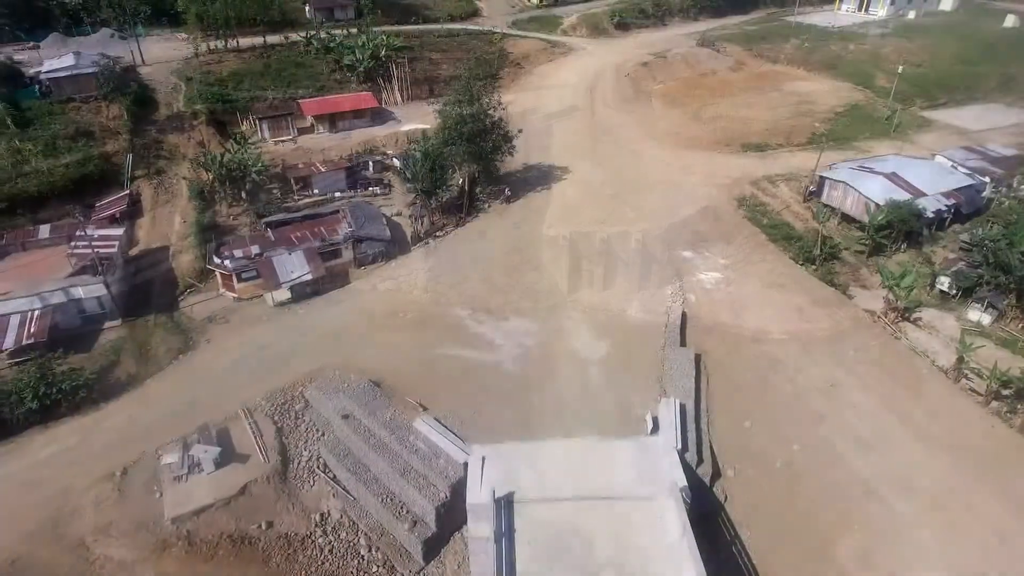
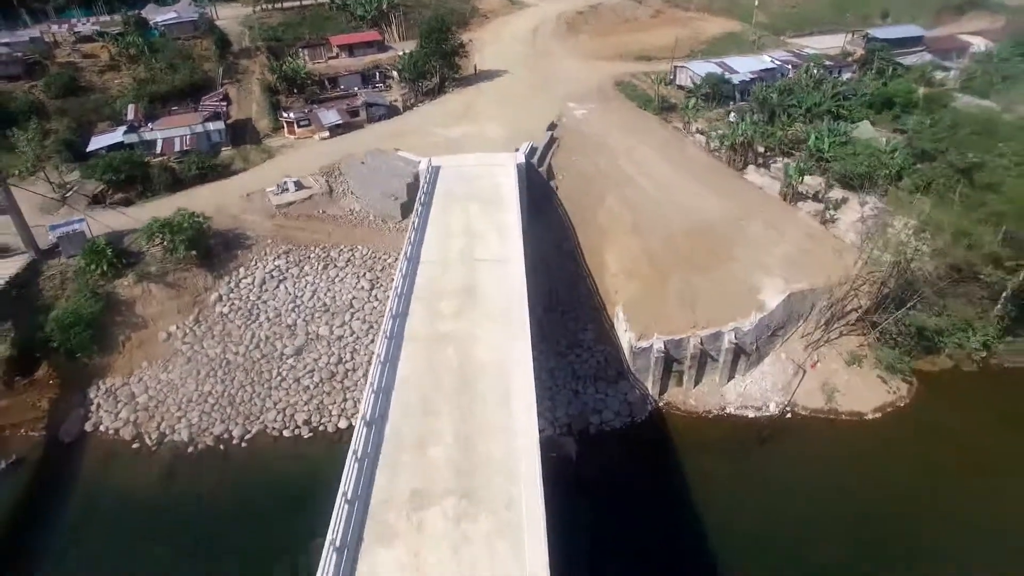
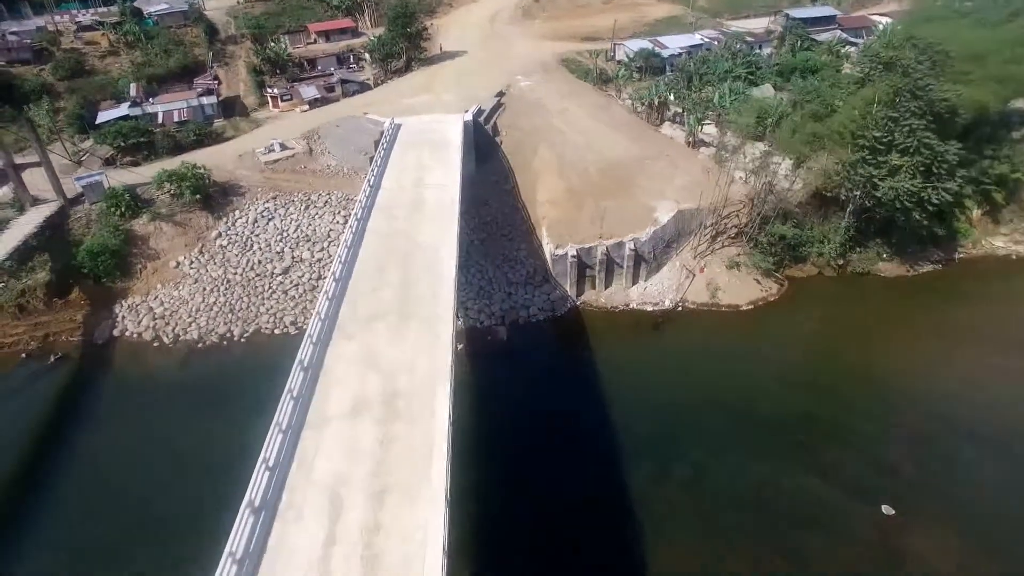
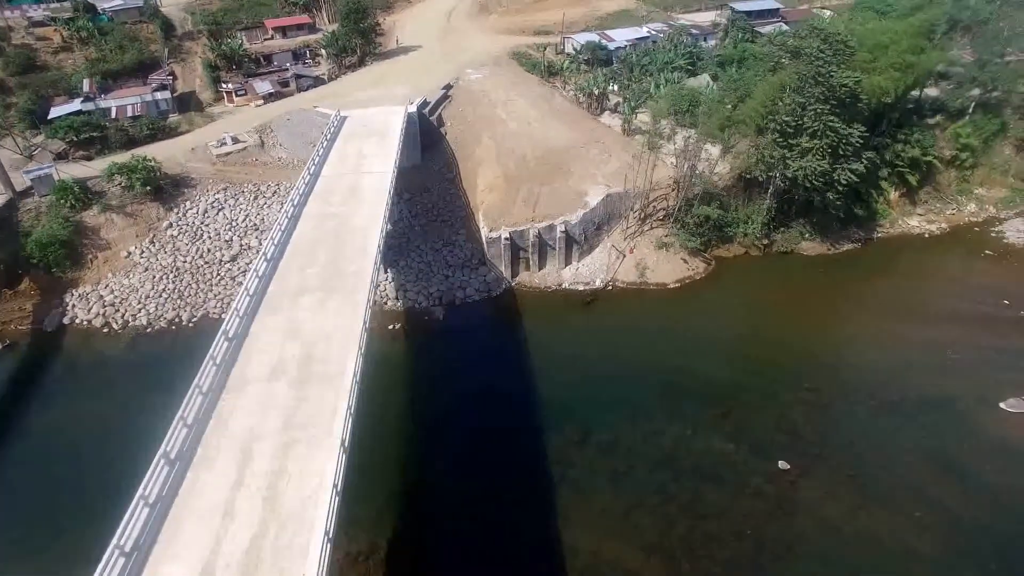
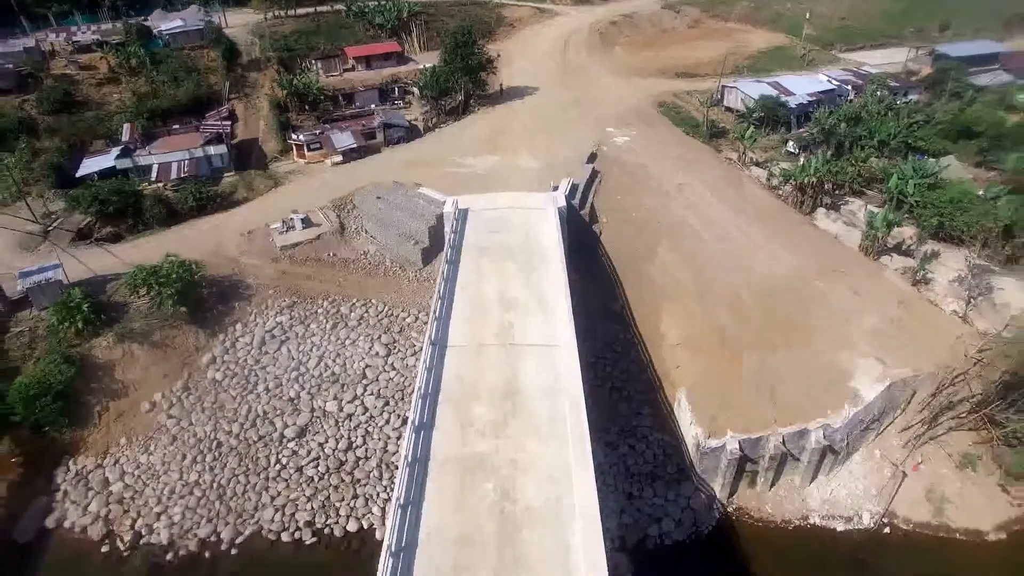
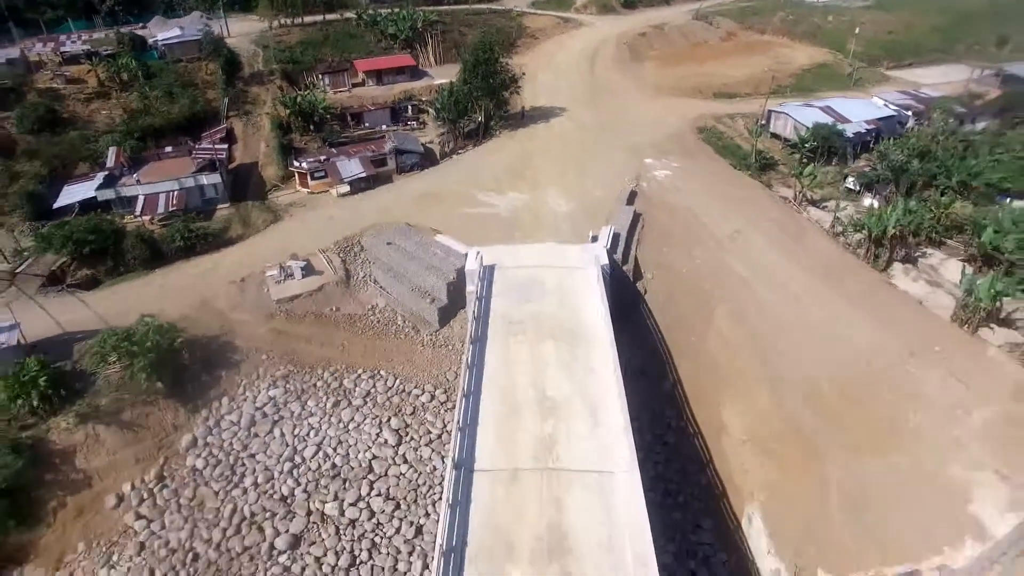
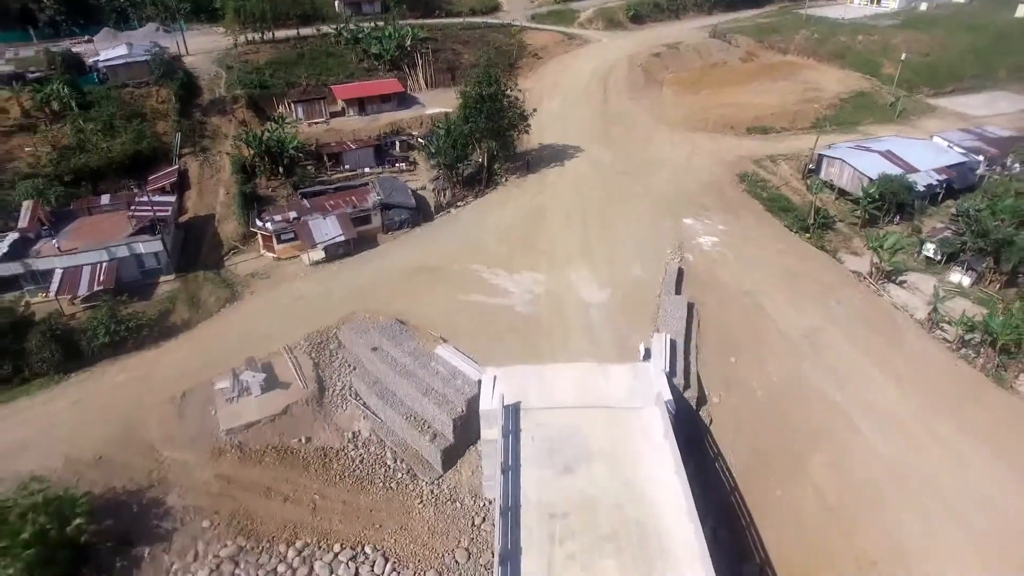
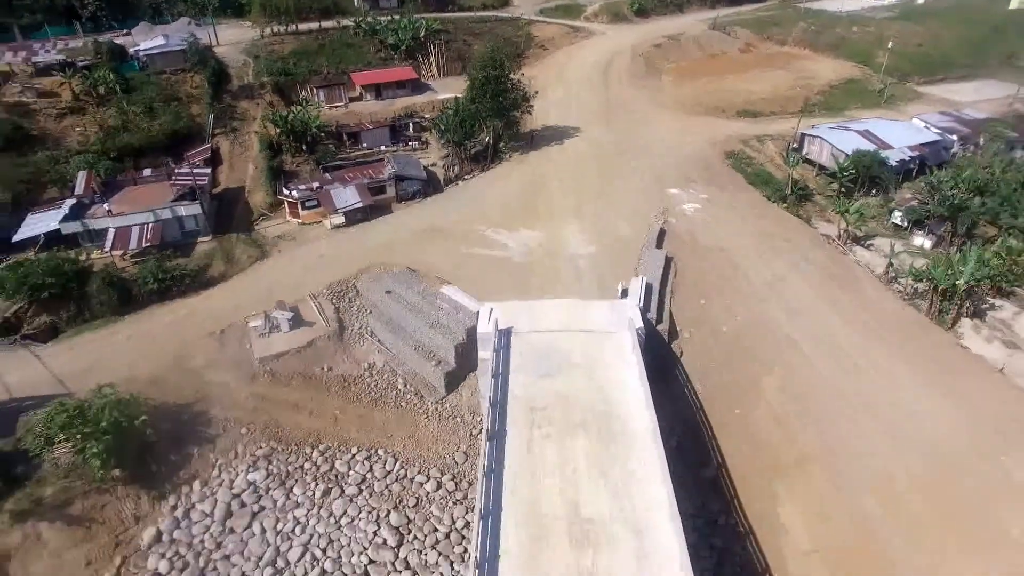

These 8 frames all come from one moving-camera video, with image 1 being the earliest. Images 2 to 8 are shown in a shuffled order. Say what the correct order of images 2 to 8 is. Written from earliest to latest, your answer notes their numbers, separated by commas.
7, 8, 6, 5, 2, 3, 4
